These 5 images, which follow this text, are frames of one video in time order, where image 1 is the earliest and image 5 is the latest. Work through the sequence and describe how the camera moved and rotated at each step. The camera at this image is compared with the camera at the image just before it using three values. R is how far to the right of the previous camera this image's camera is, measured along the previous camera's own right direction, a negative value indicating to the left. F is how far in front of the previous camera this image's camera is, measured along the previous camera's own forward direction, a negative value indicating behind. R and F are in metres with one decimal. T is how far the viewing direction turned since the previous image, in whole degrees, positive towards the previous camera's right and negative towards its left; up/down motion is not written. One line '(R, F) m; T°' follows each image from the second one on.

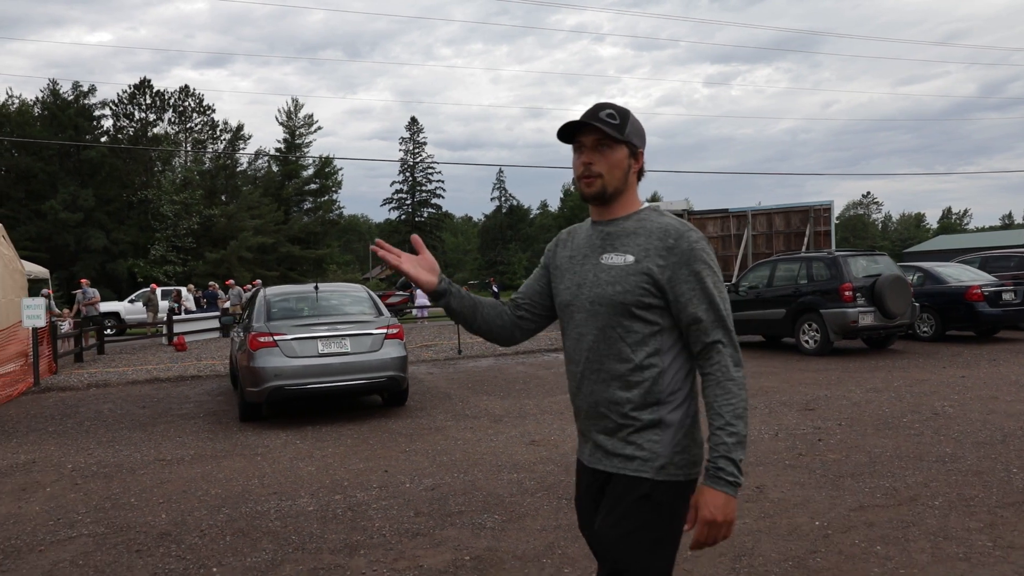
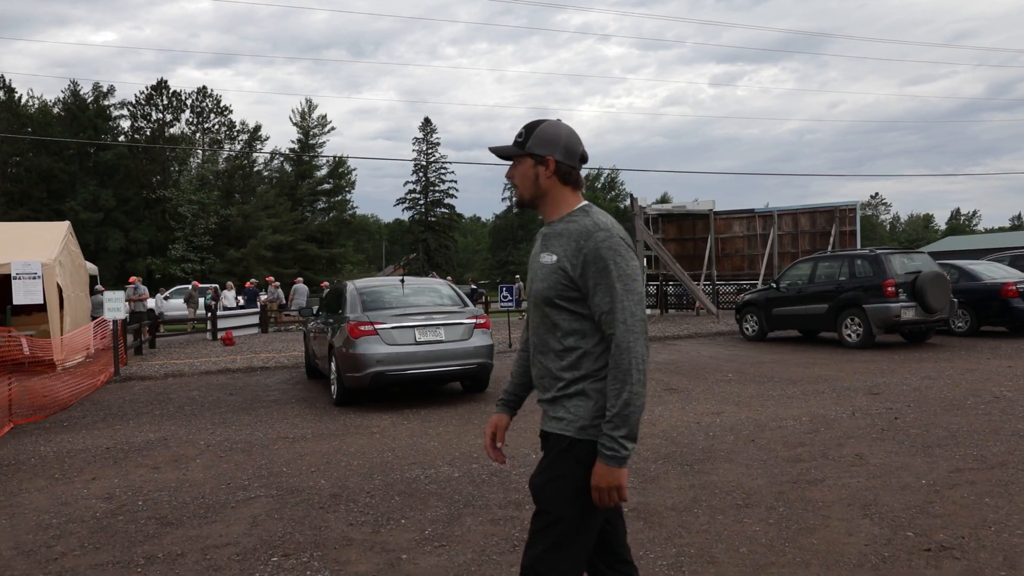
(-0.9, -0.6) m; 0°
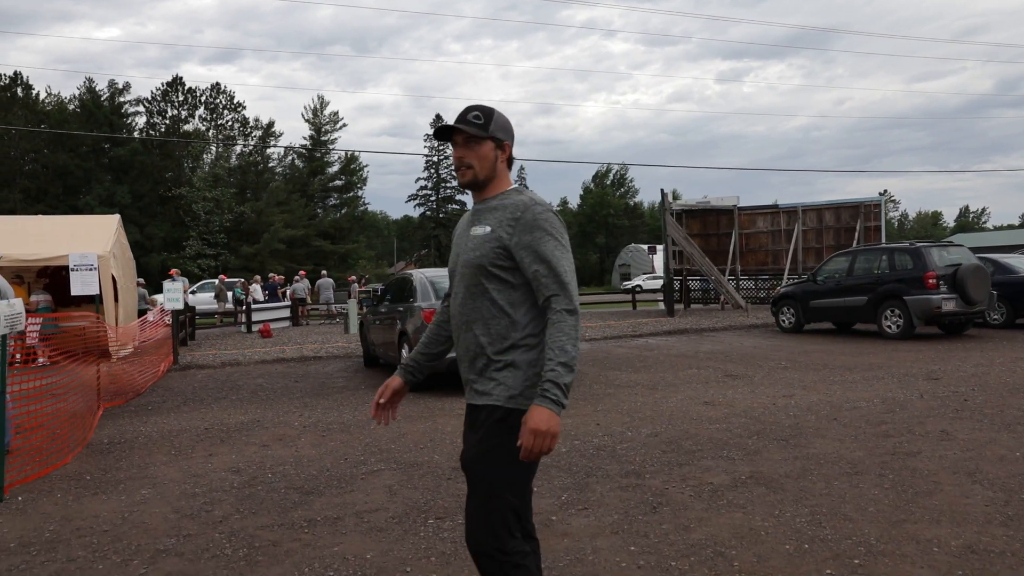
(-0.8, -0.3) m; 0°
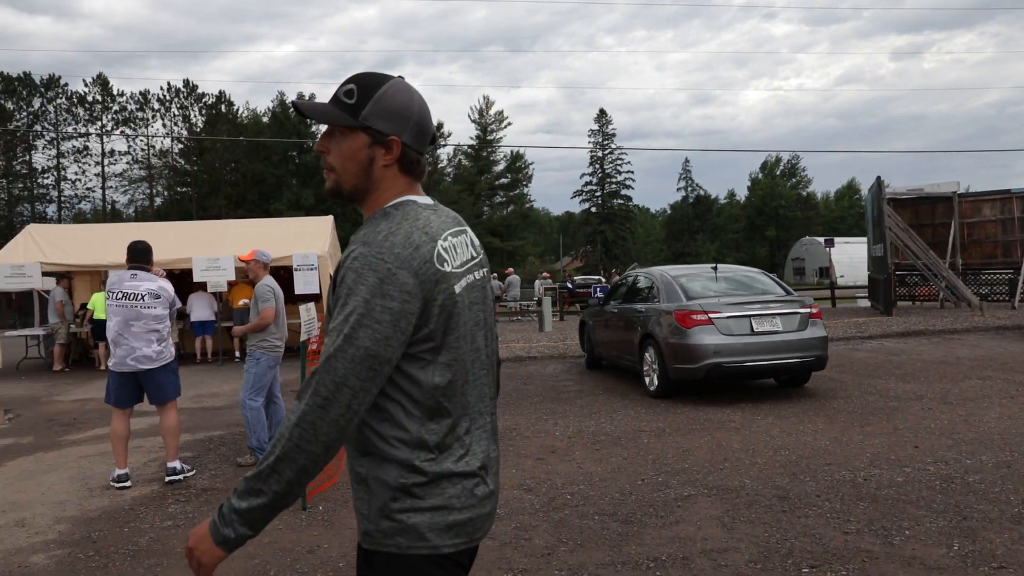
(-1.2, +0.5) m; -11°
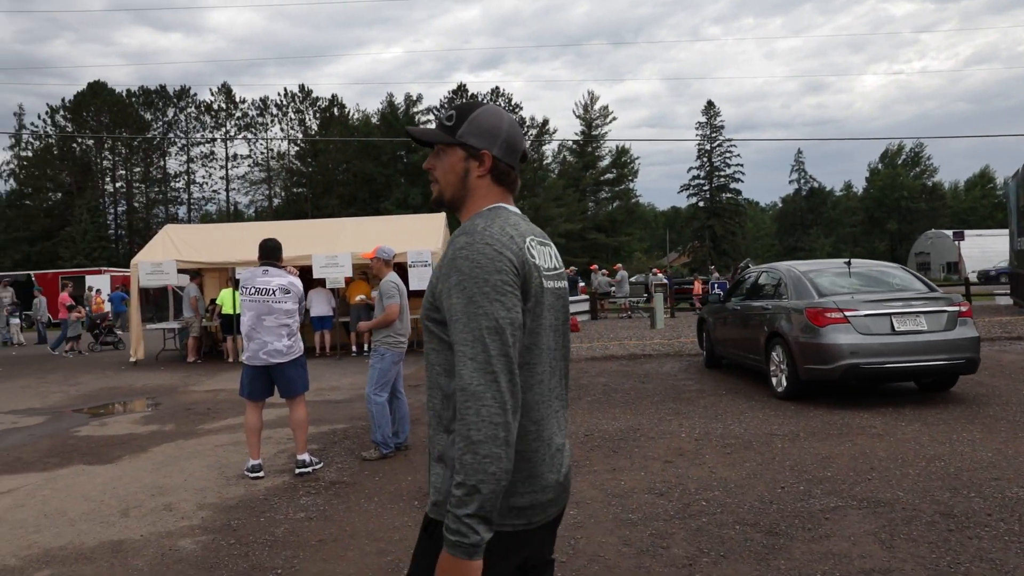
(-0.2, +0.1) m; -8°
